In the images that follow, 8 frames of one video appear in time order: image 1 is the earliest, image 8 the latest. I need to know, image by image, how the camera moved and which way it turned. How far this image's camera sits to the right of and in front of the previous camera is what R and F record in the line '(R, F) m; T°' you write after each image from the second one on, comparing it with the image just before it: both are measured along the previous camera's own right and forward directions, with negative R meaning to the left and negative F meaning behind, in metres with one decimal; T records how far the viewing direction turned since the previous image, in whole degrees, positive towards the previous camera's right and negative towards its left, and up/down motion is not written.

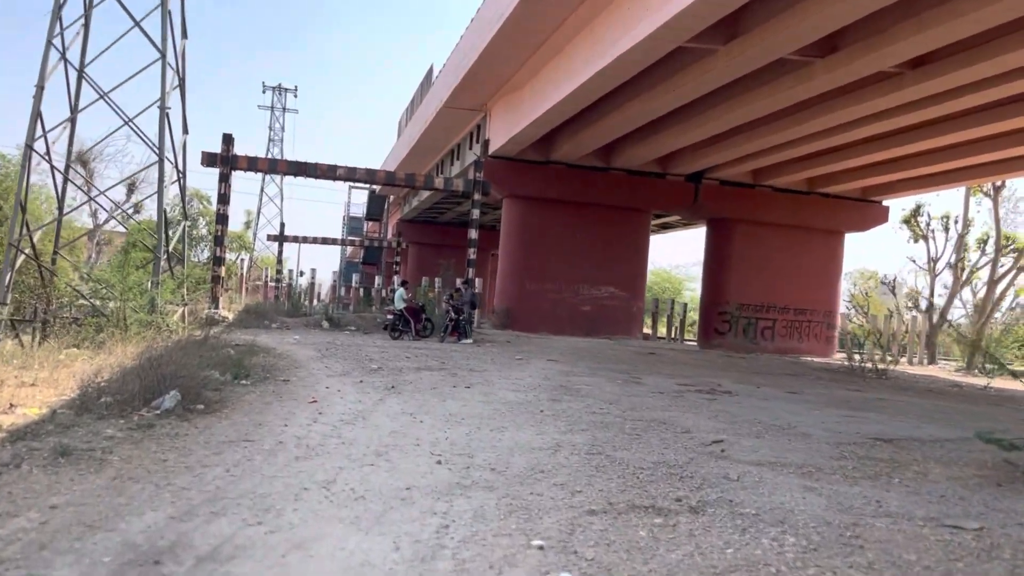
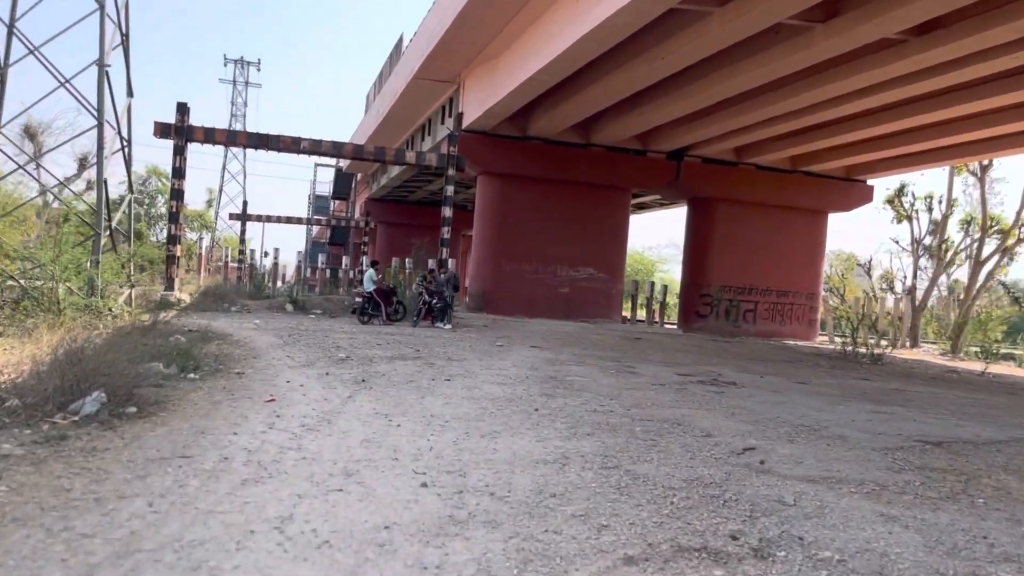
(-0.2, +1.1) m; +2°
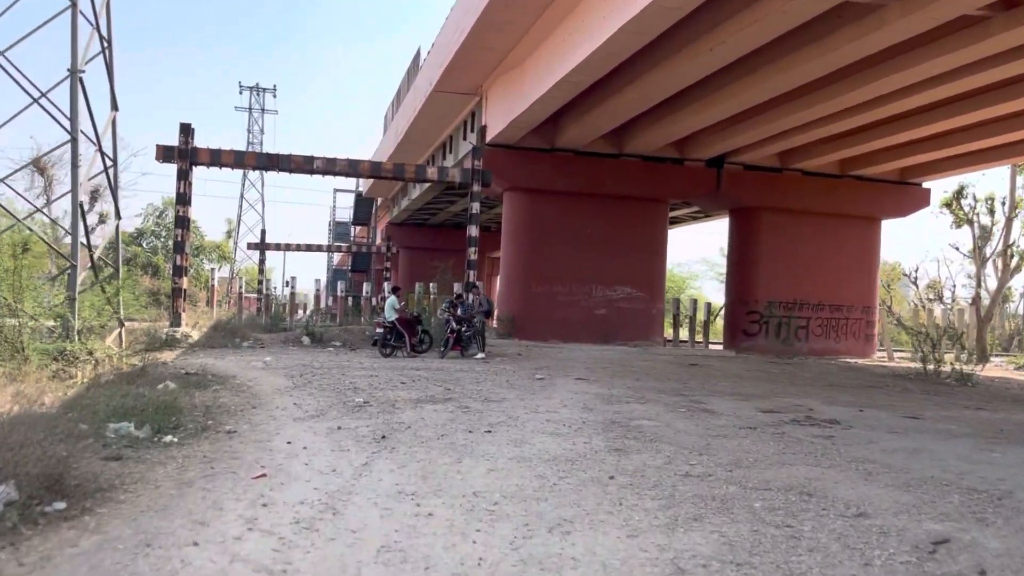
(-0.2, +1.8) m; -2°
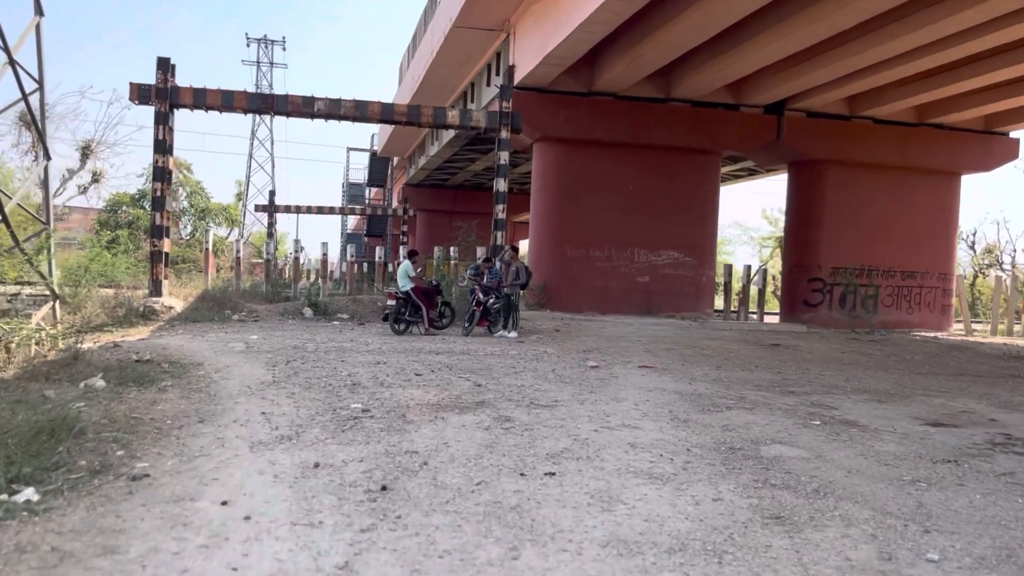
(-0.3, +2.7) m; -1°
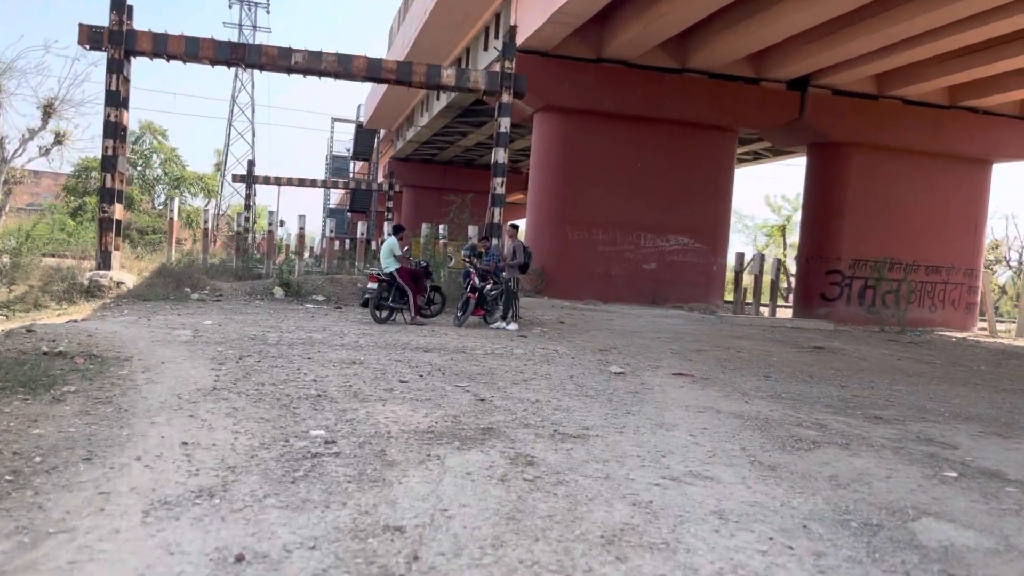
(-0.2, +1.8) m; +1°
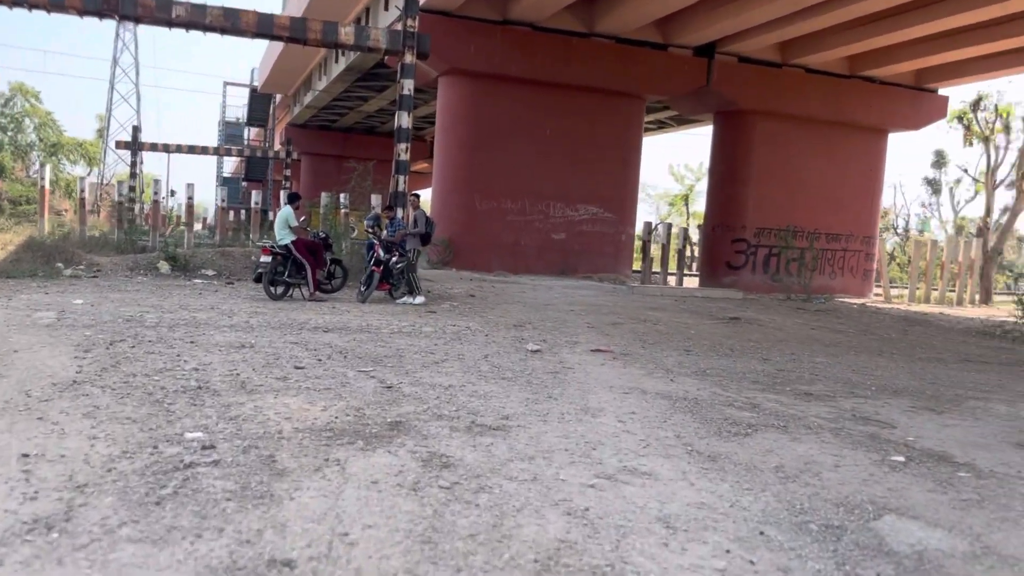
(0.0, +0.6) m; +6°
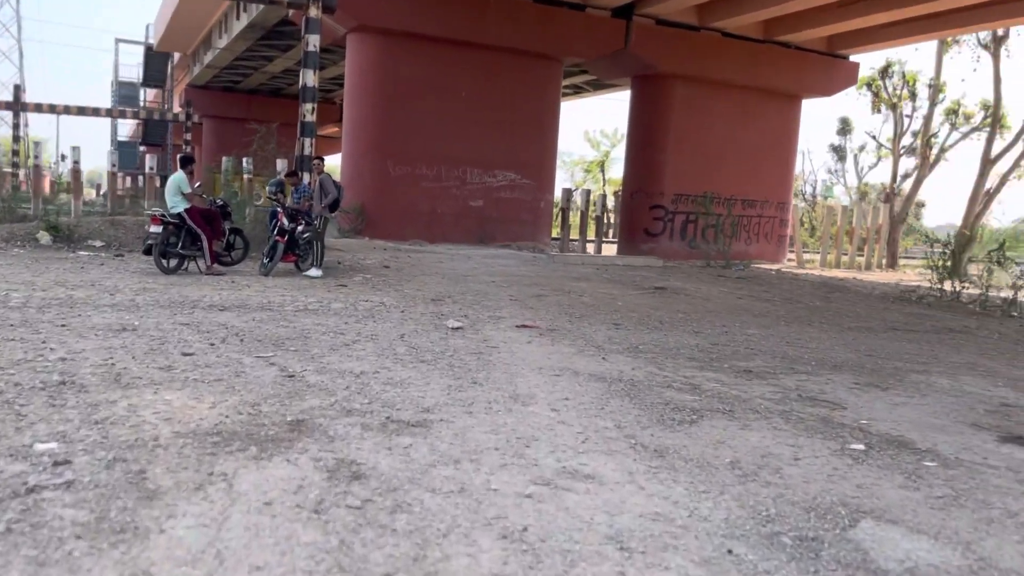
(0.0, +0.6) m; +6°
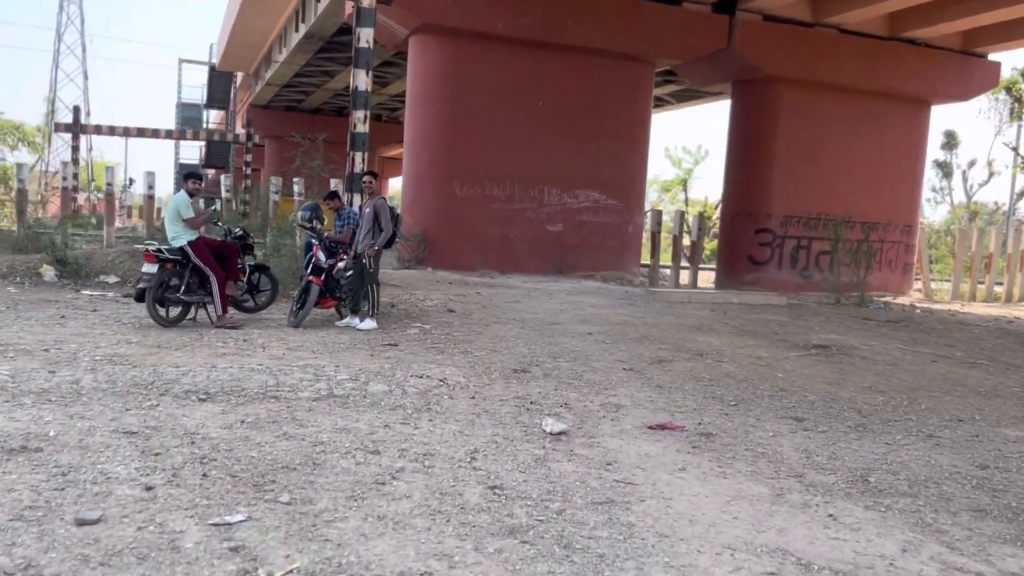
(-0.4, +2.5) m; -4°
